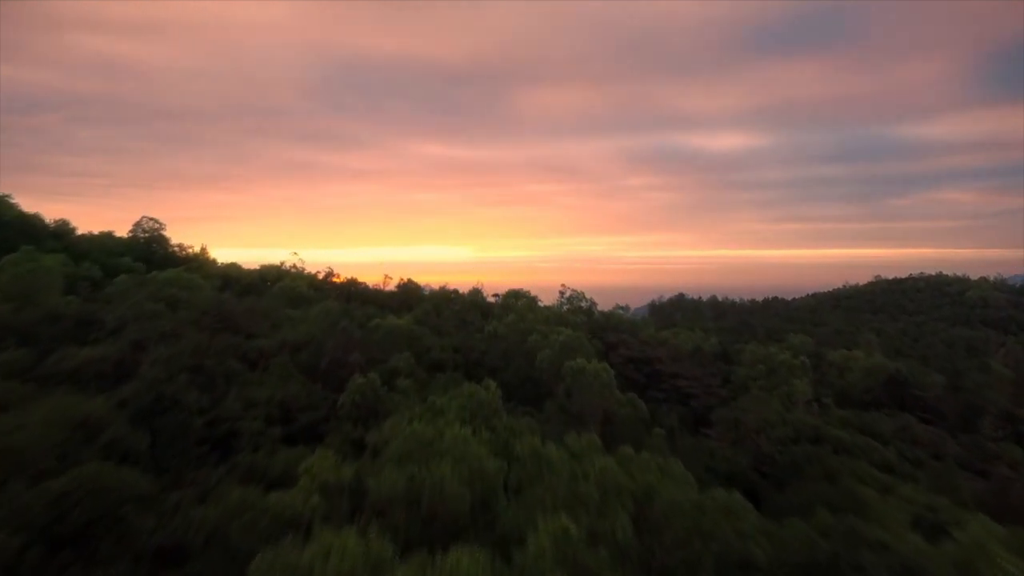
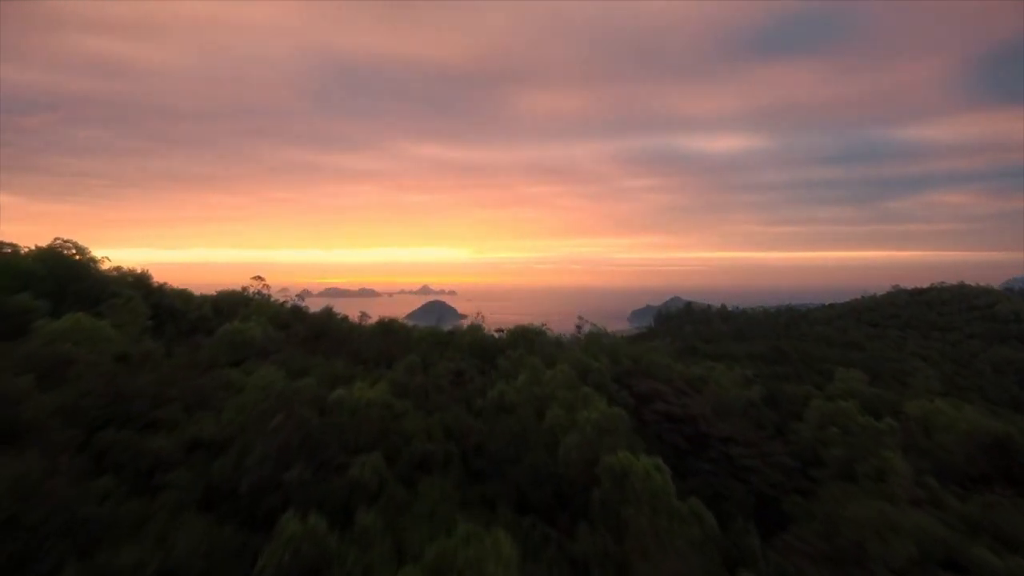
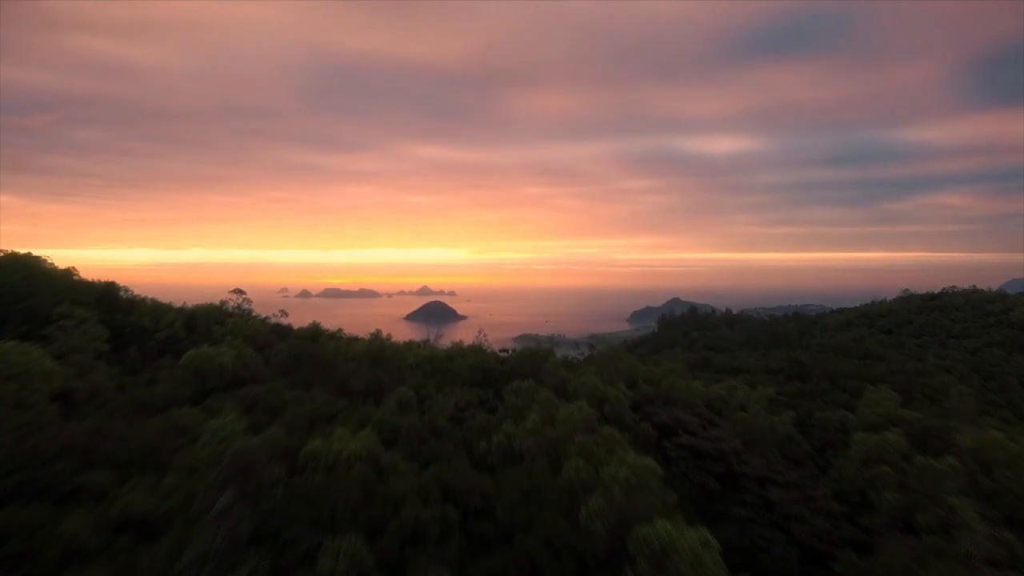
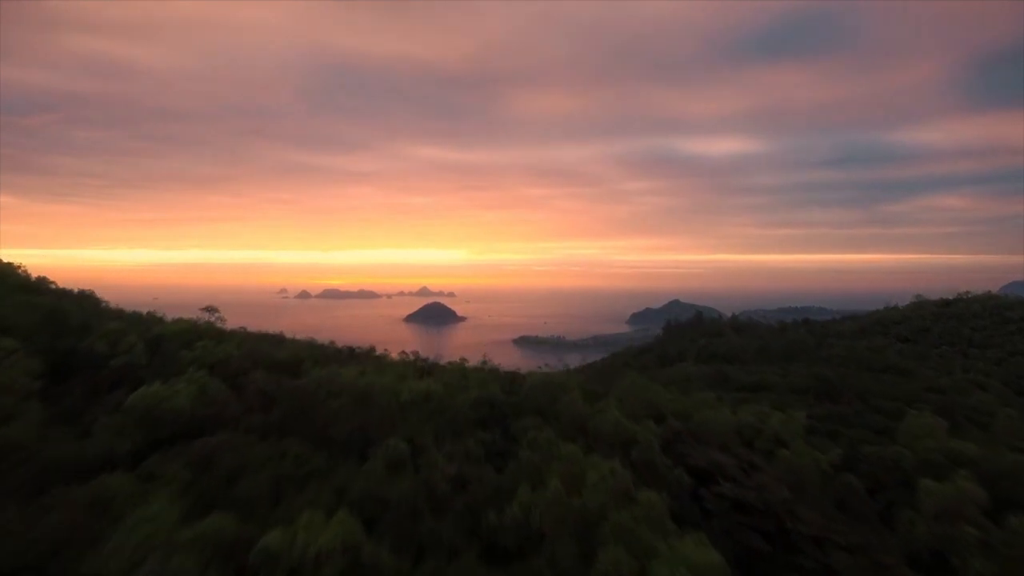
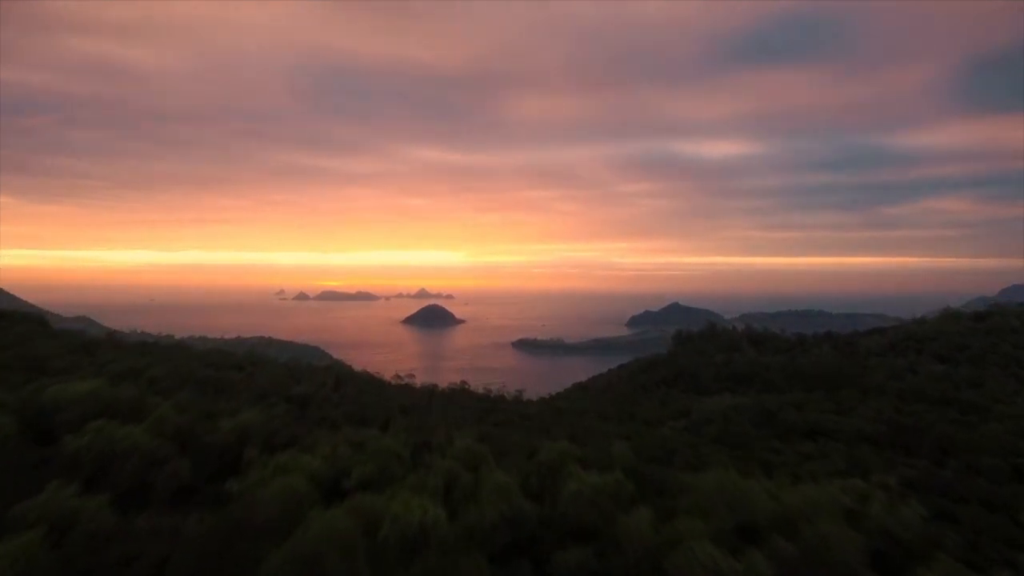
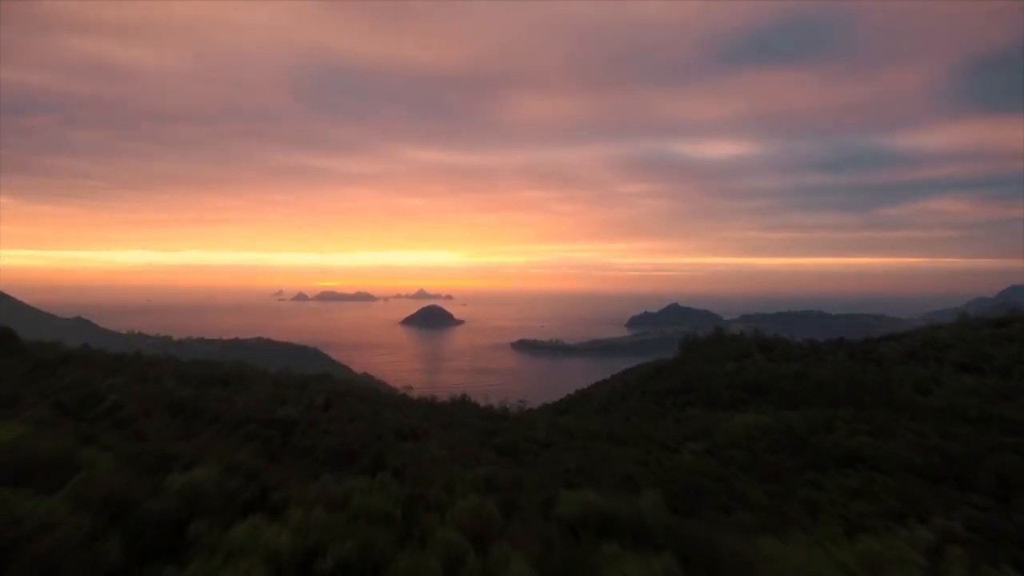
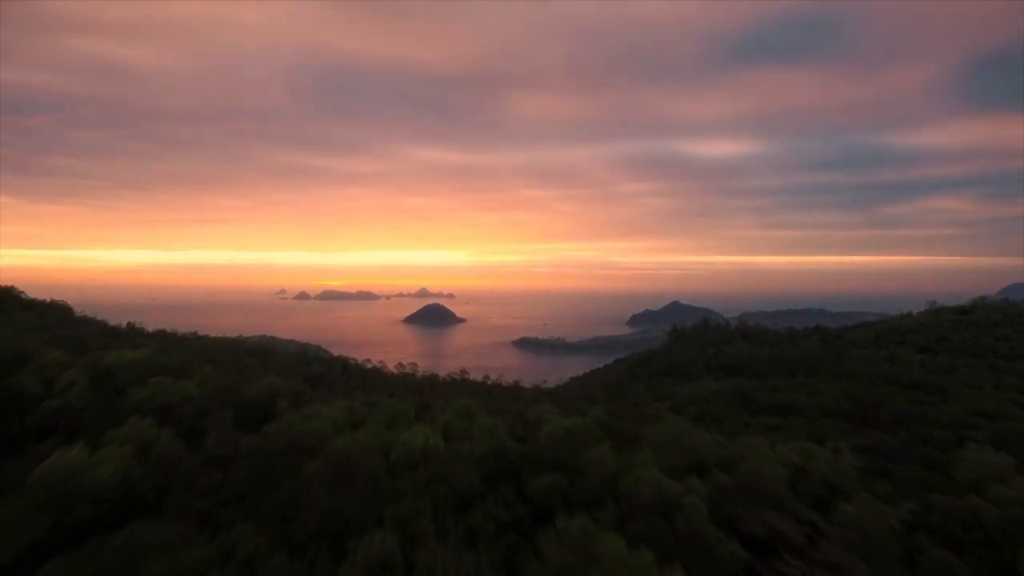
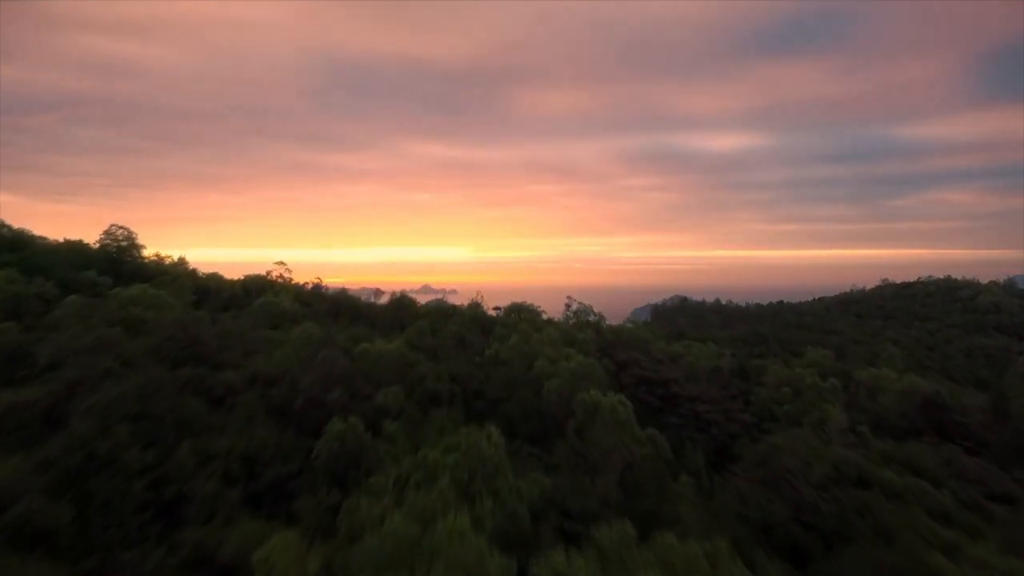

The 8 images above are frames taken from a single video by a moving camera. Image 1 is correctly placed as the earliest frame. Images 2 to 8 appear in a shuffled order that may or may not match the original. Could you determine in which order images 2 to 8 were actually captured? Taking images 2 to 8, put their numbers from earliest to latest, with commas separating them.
8, 2, 3, 4, 7, 5, 6
